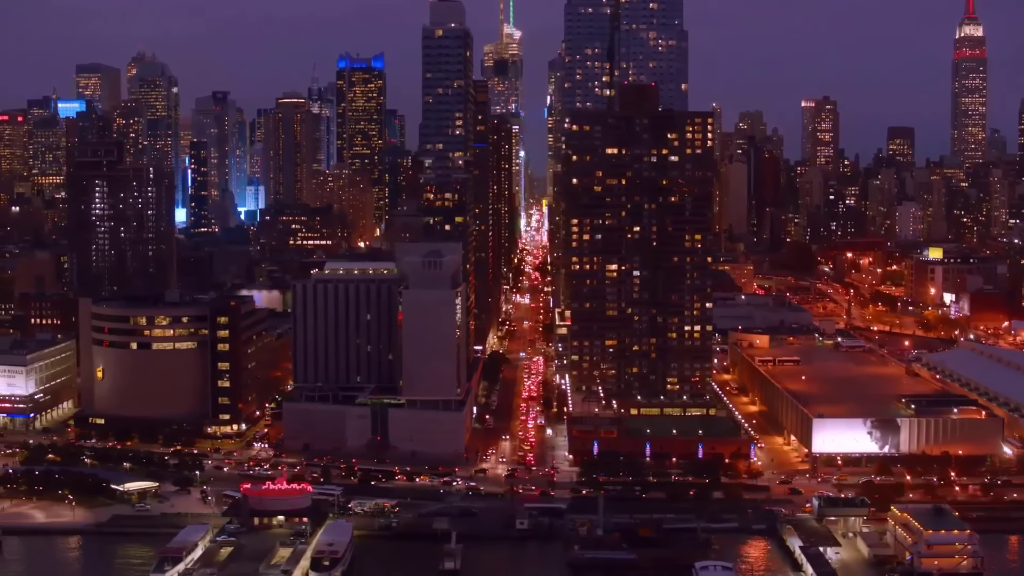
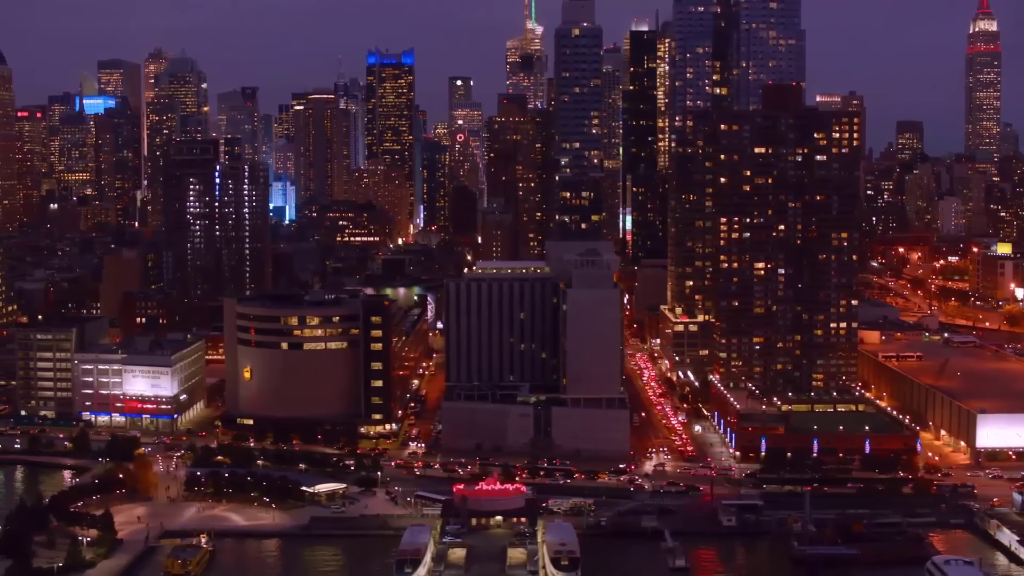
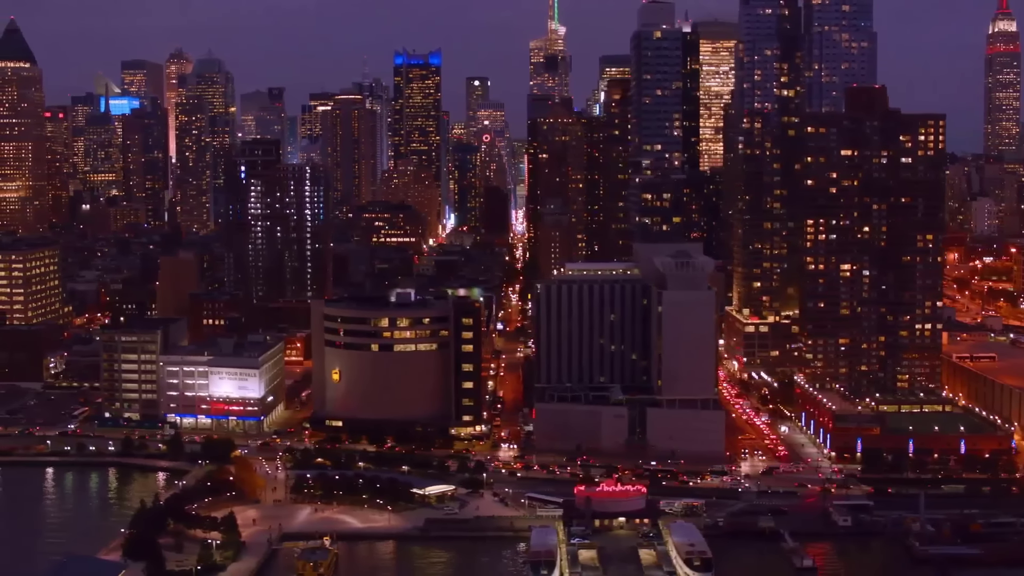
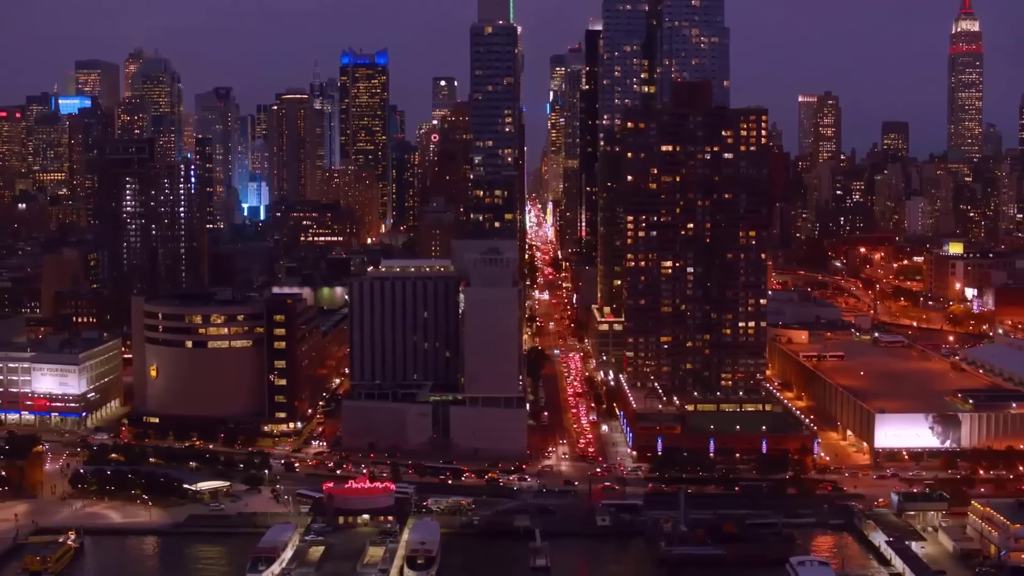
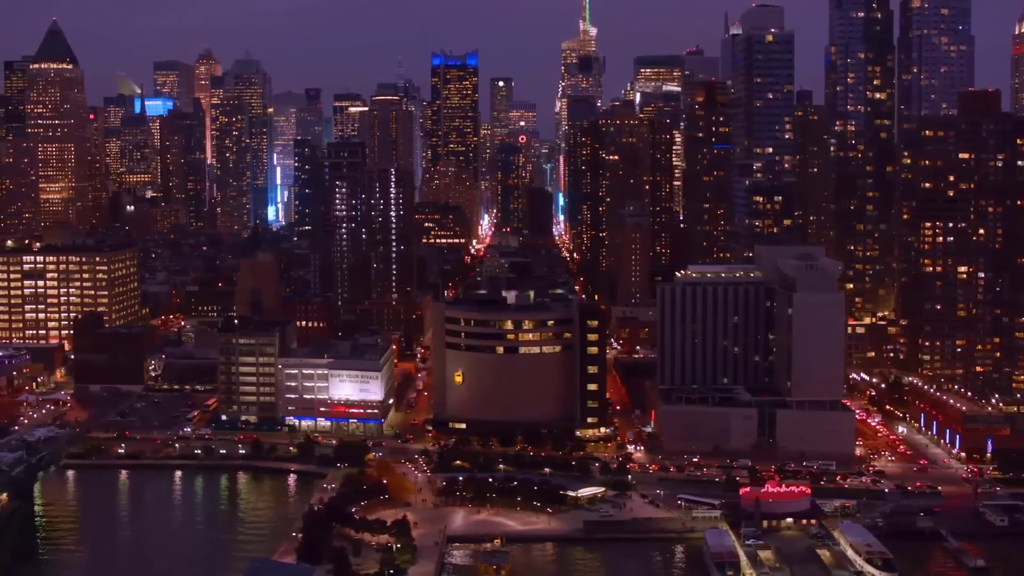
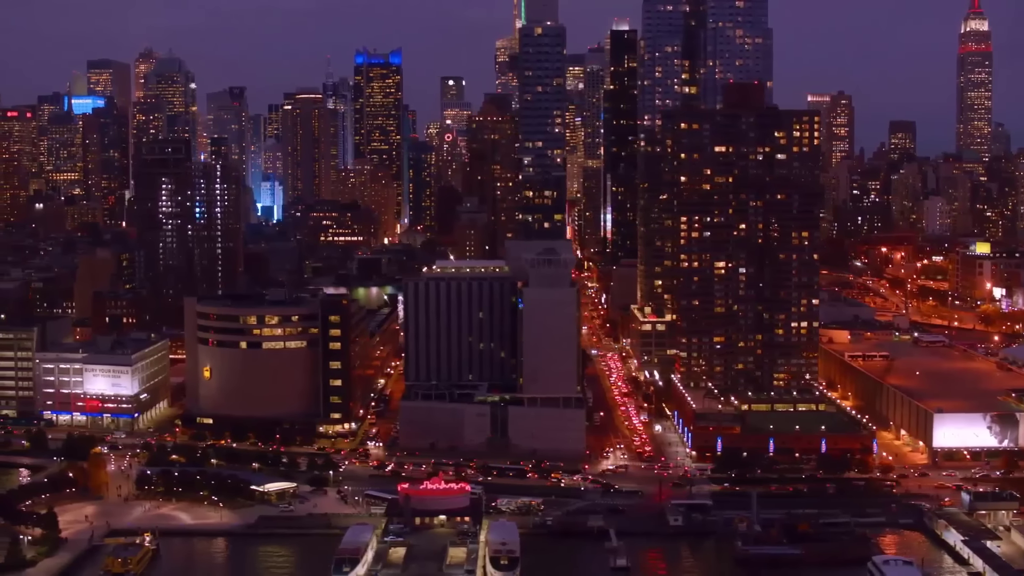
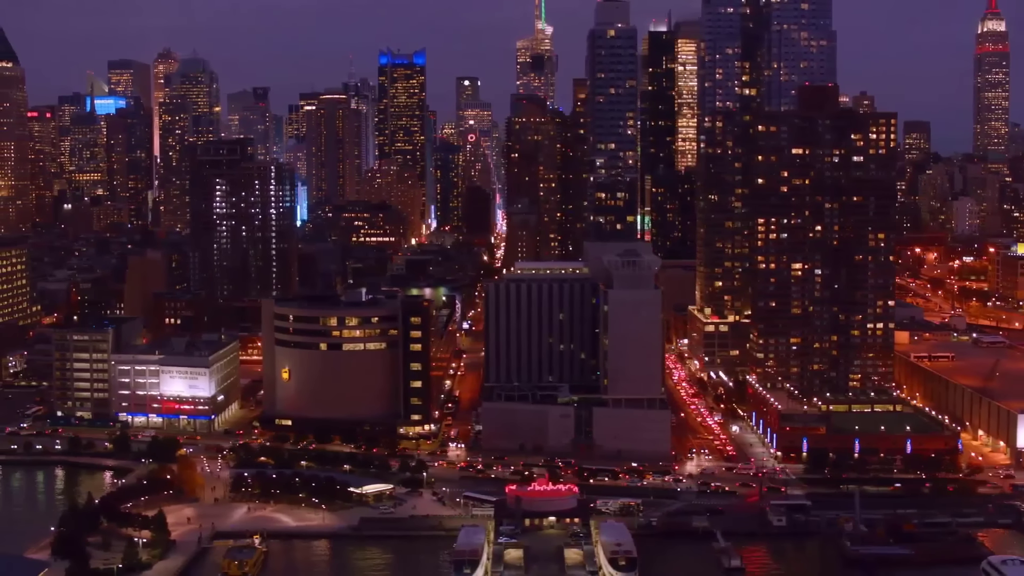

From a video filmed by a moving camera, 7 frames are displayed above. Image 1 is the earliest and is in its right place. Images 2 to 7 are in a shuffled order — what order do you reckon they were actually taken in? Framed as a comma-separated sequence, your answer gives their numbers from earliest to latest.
4, 6, 2, 7, 3, 5
